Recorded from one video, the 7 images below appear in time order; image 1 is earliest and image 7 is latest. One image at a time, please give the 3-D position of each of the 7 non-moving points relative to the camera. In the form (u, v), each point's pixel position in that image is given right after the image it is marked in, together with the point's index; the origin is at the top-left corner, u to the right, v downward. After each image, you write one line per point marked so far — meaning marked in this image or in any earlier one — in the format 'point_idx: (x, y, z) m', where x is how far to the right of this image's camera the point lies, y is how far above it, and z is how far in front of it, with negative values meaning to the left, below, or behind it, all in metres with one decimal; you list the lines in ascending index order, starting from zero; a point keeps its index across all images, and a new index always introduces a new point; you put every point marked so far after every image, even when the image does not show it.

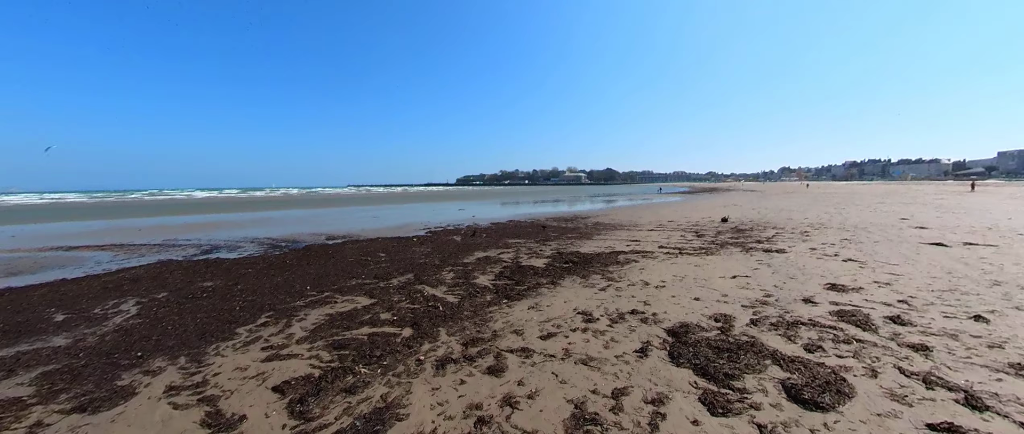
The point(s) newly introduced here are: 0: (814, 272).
0: (+4.8, -1.0, +7.5) m
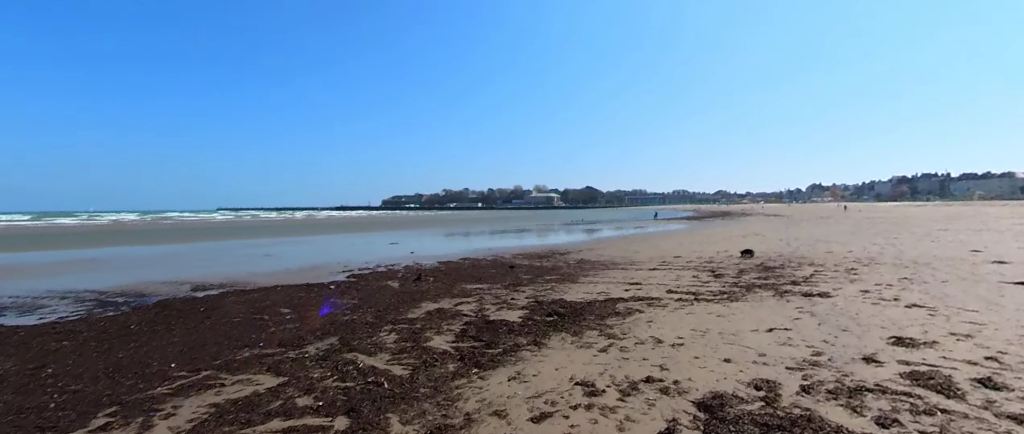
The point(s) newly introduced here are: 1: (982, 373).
0: (+5.0, -1.5, +6.5) m
1: (+4.6, -1.5, +4.5) m
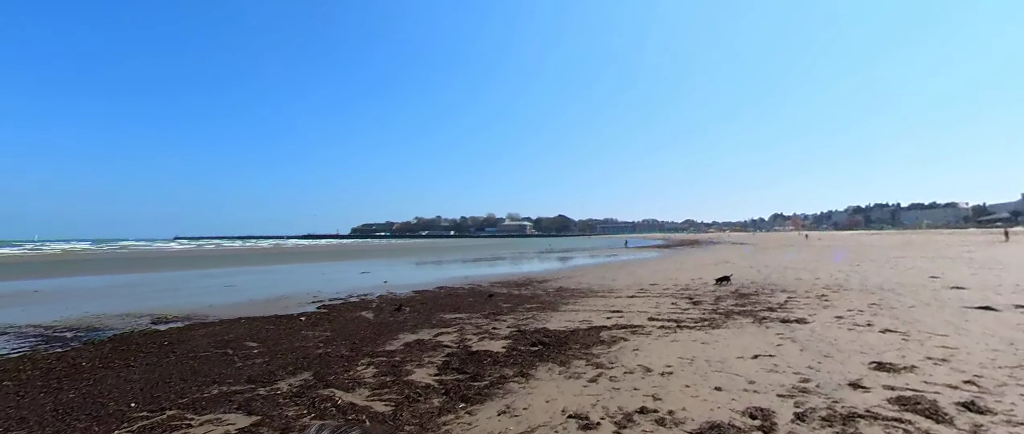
0: (+4.8, -1.9, +6.6) m
1: (+4.5, -1.8, +4.6) m
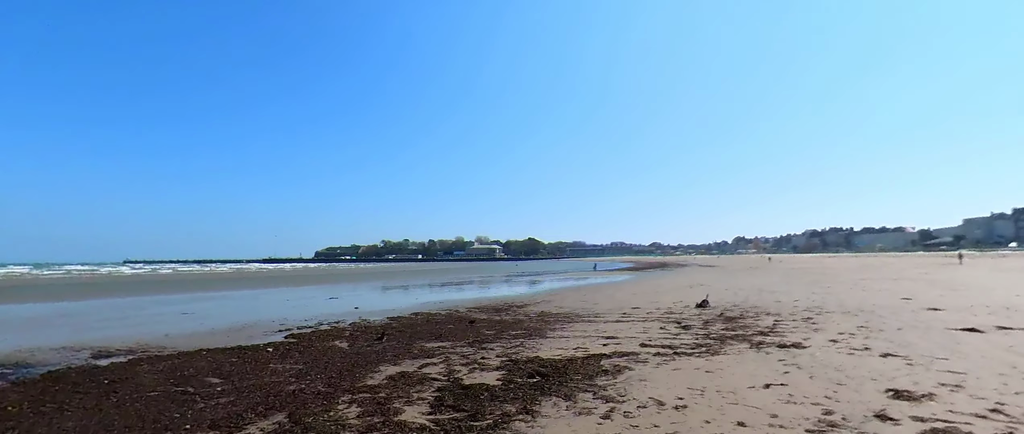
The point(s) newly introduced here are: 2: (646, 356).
0: (+4.8, -2.2, +6.4) m
1: (+4.6, -2.0, +4.4) m
2: (+2.3, -2.4, +8.0) m
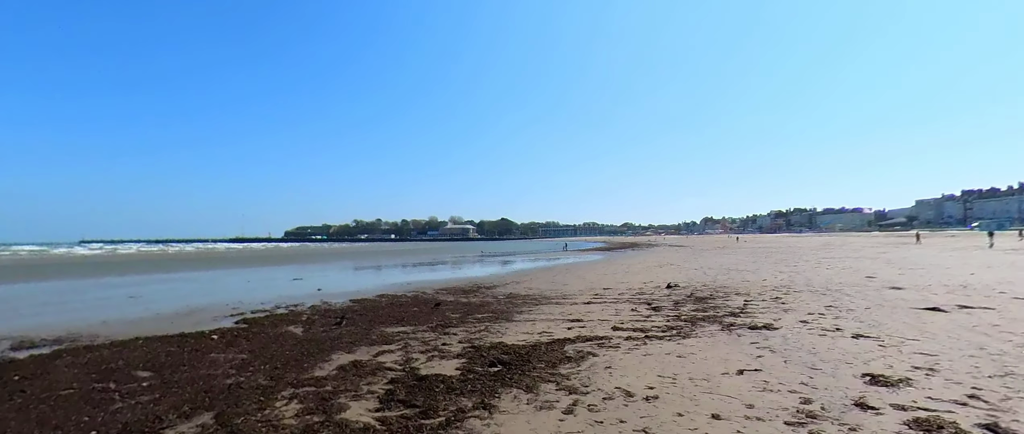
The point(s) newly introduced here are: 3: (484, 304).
0: (+4.3, -1.9, +6.2) m
1: (+4.2, -1.8, +4.1) m
2: (+1.7, -2.0, +7.7) m
3: (-0.8, -2.4, +12.9) m
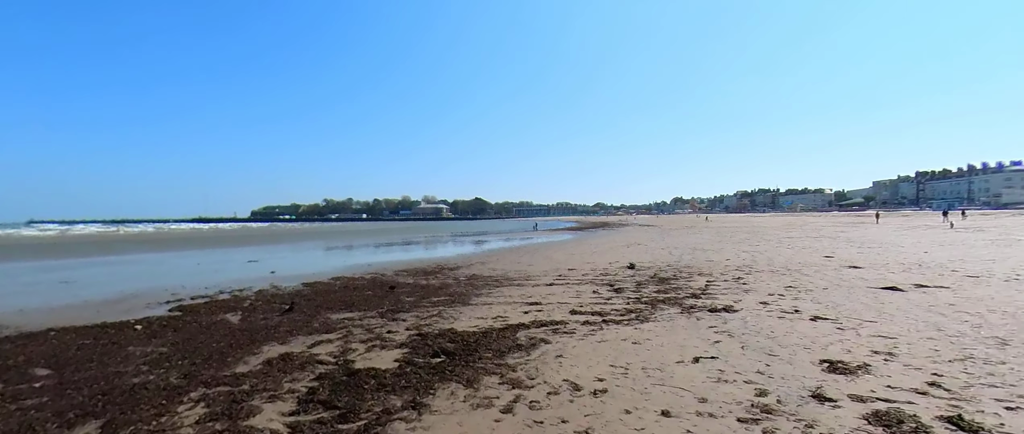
0: (+3.6, -1.6, +5.9) m
1: (+3.6, -1.6, +3.9) m
2: (+0.9, -1.7, +7.3) m
3: (-1.9, -1.9, +12.4) m
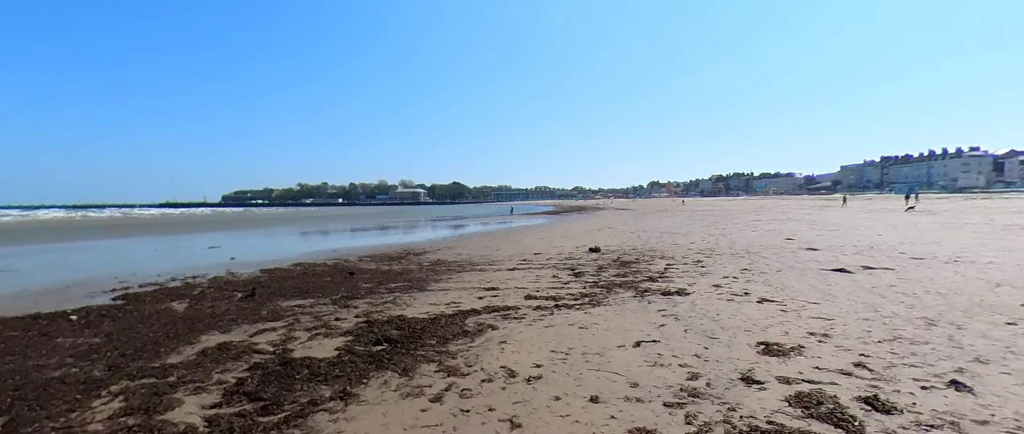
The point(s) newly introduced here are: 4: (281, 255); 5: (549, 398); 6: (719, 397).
0: (+2.9, -1.4, +6.0) m
1: (+3.0, -1.5, +4.0) m
2: (+0.2, -1.5, +7.2) m
3: (-2.8, -1.5, +12.3) m
4: (-9.7, -1.6, +19.7) m
5: (+0.3, -1.5, +4.0) m
6: (+1.7, -1.5, +3.9) m
